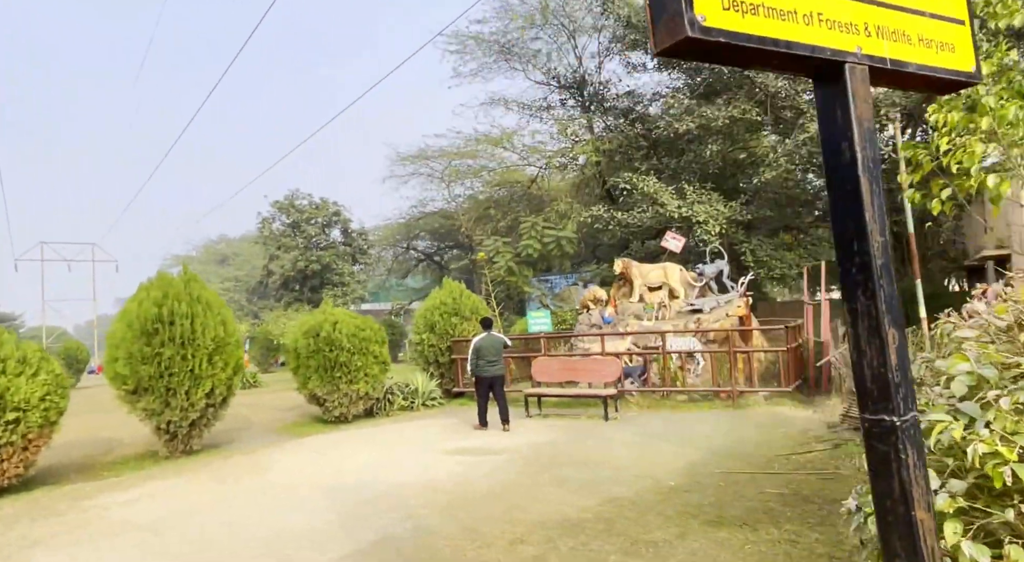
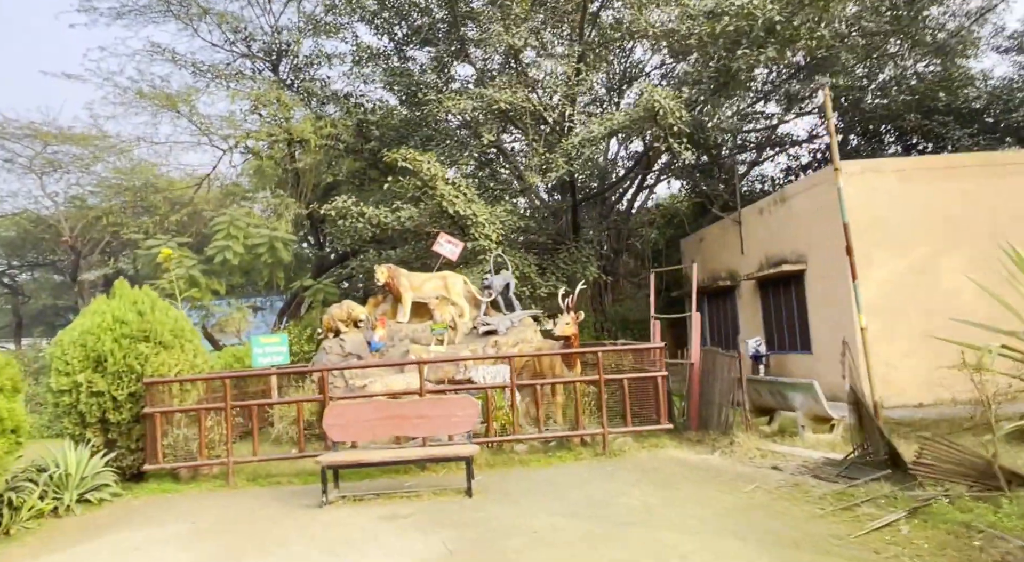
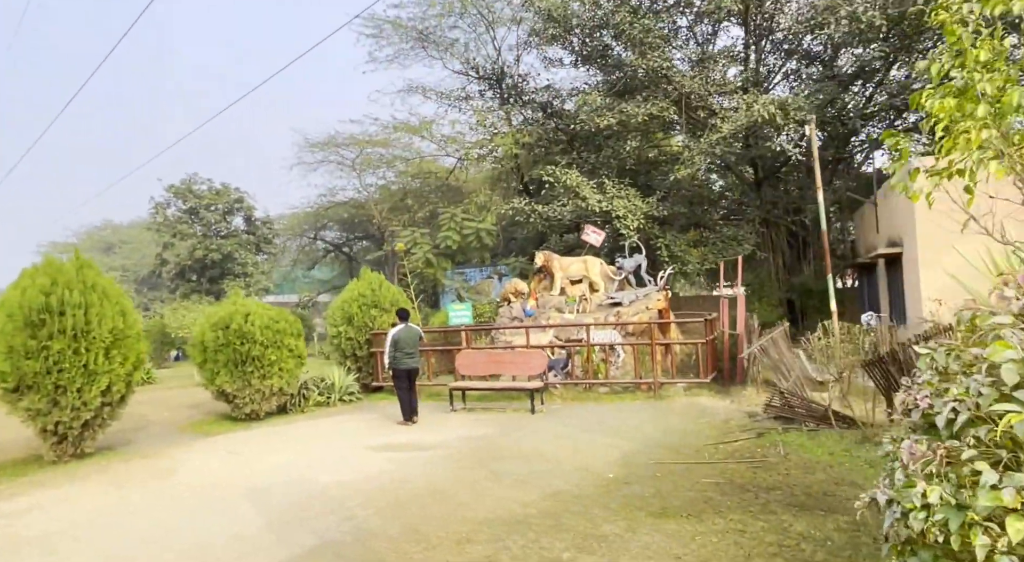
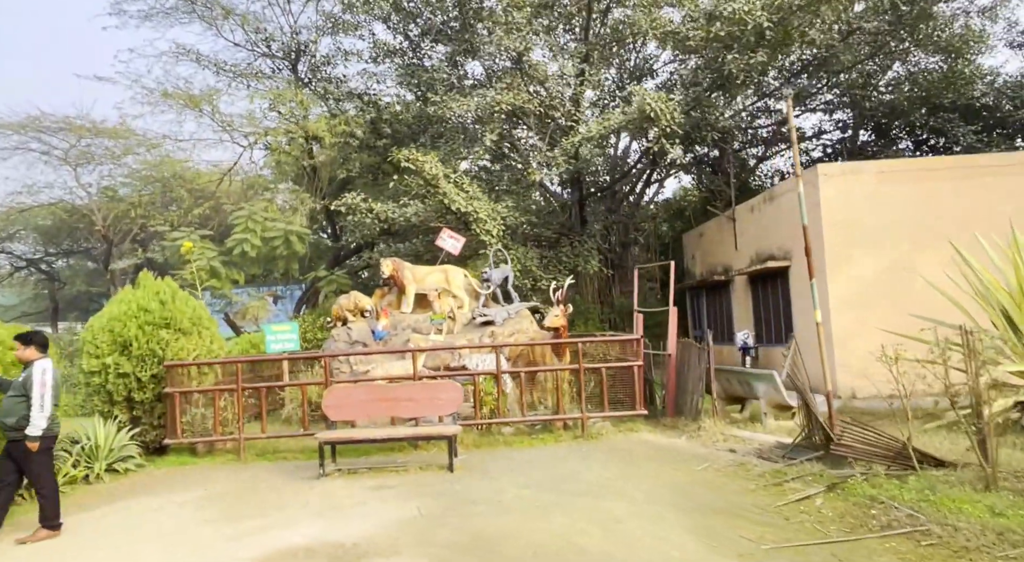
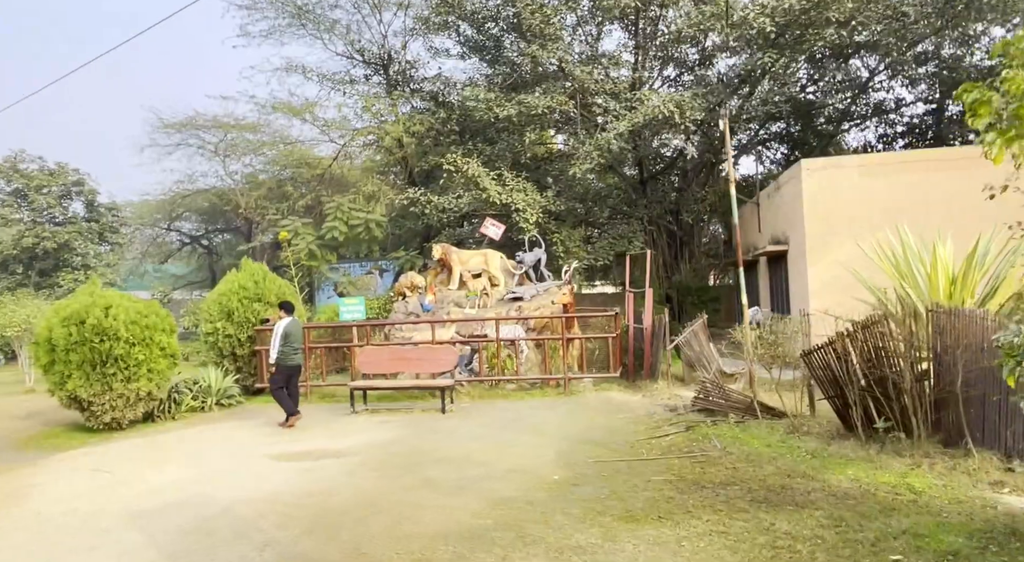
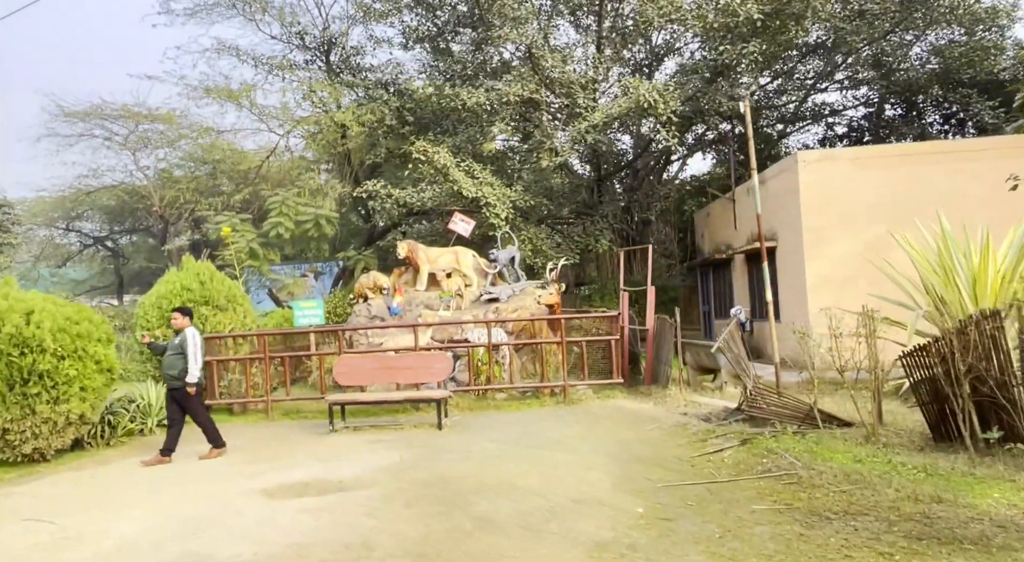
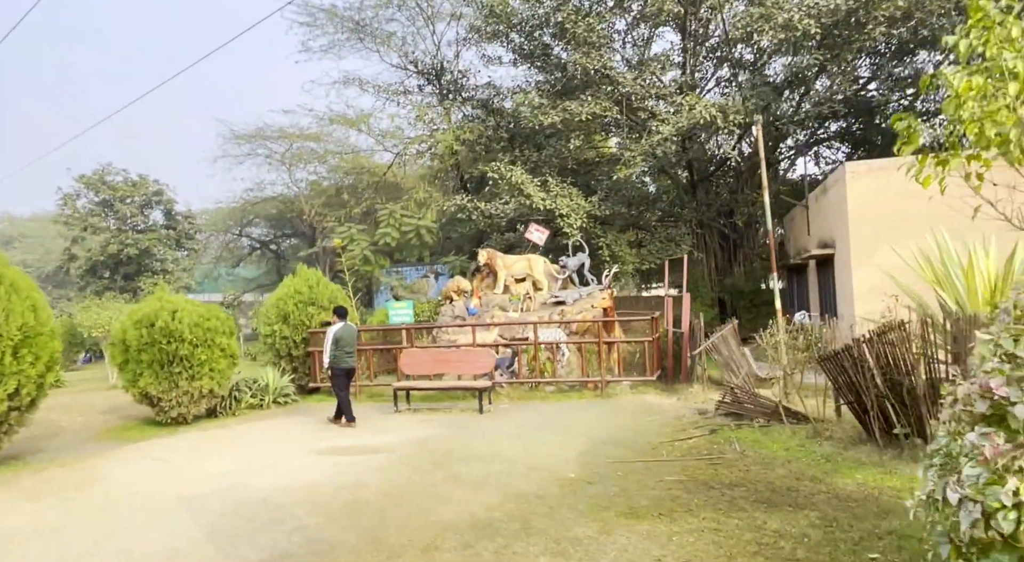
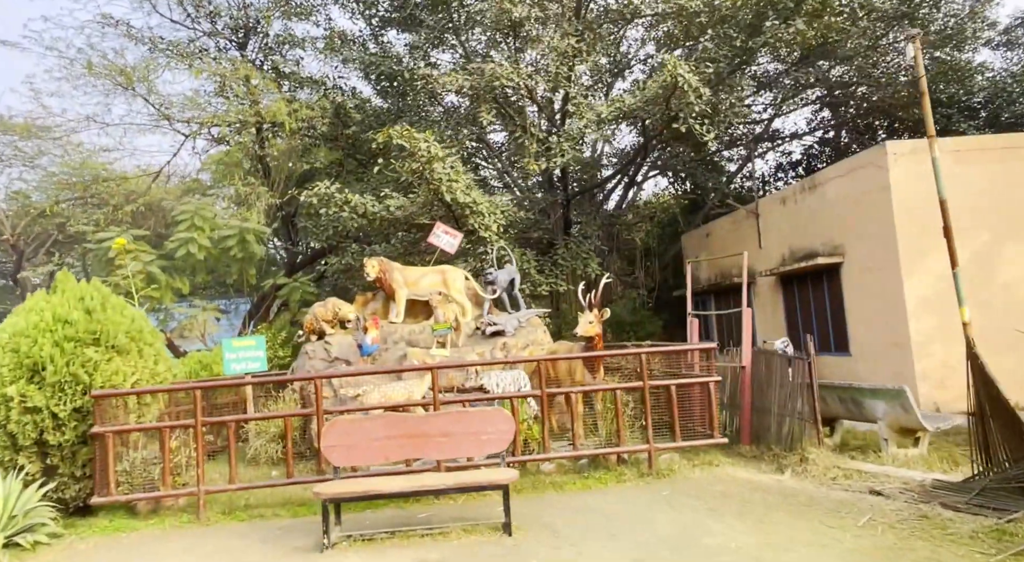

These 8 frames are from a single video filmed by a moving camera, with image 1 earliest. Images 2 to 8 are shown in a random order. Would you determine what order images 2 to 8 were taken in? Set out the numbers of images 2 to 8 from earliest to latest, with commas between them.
3, 7, 5, 6, 4, 2, 8
